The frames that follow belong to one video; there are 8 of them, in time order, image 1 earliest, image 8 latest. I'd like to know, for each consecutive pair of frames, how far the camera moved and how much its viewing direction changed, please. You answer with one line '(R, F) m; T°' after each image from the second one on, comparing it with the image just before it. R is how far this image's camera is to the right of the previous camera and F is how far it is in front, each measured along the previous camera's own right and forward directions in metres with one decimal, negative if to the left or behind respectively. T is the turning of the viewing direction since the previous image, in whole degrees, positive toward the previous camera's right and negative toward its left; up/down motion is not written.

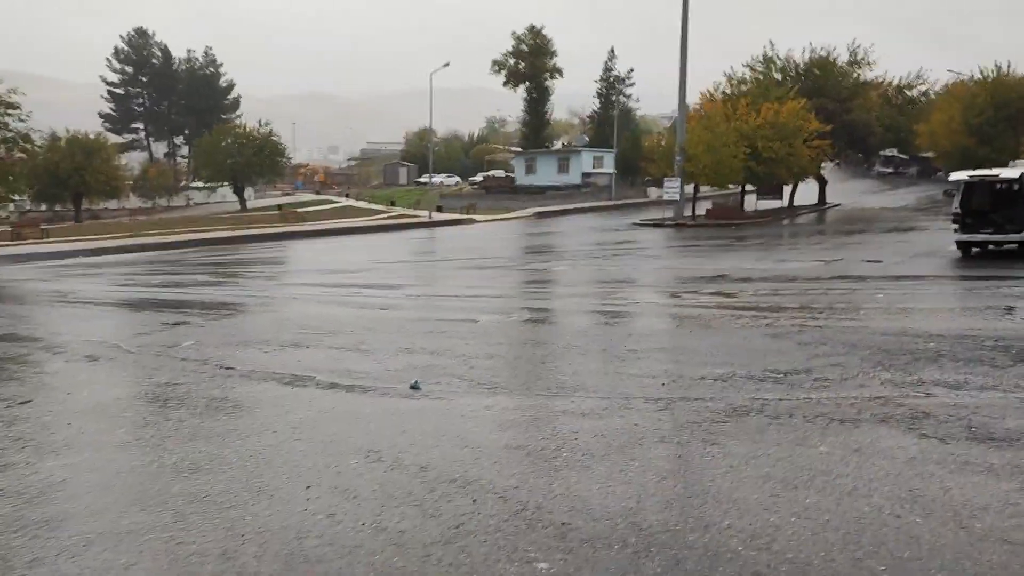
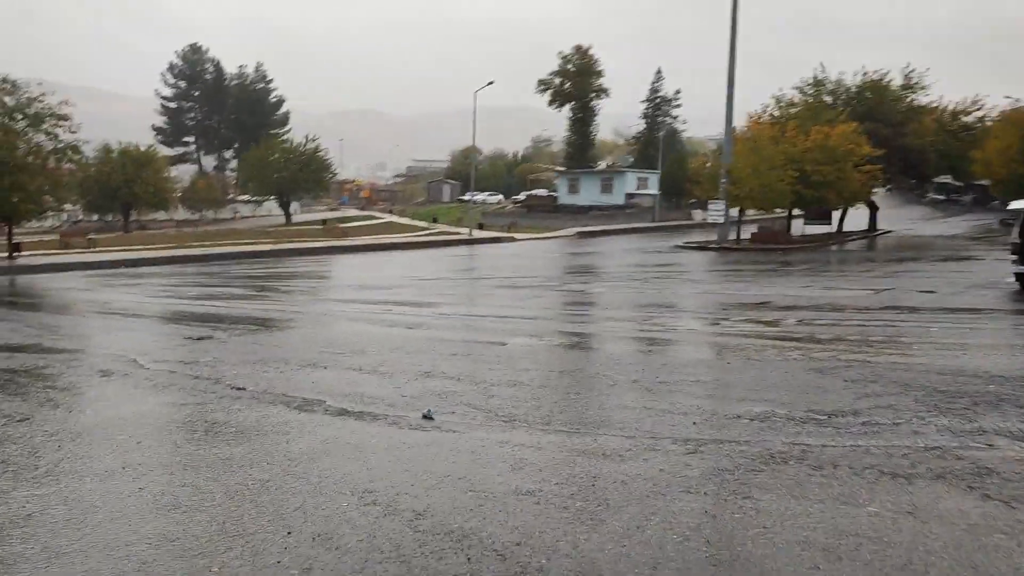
(+0.1, +0.5) m; -3°
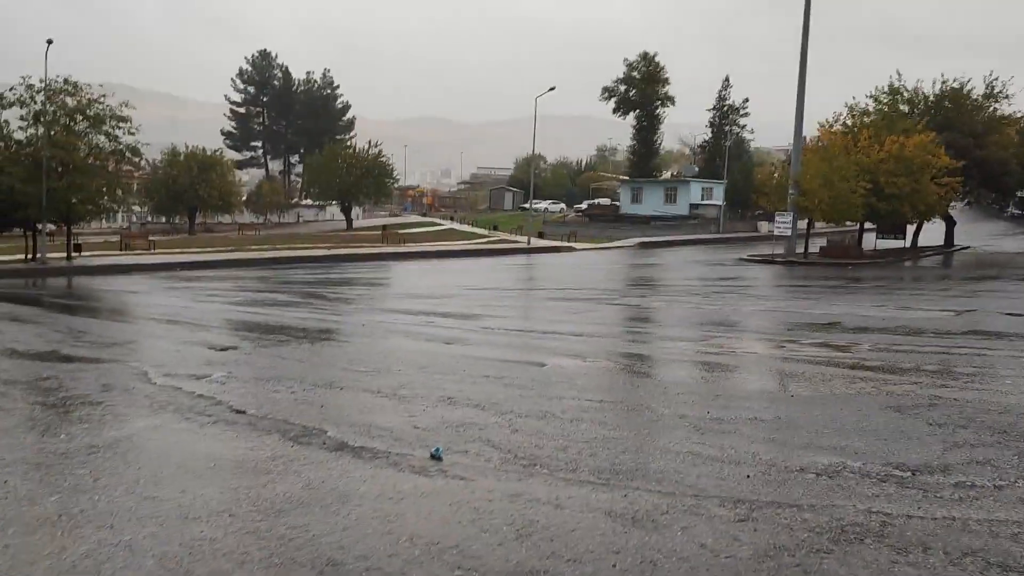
(+0.2, +0.9) m; -4°
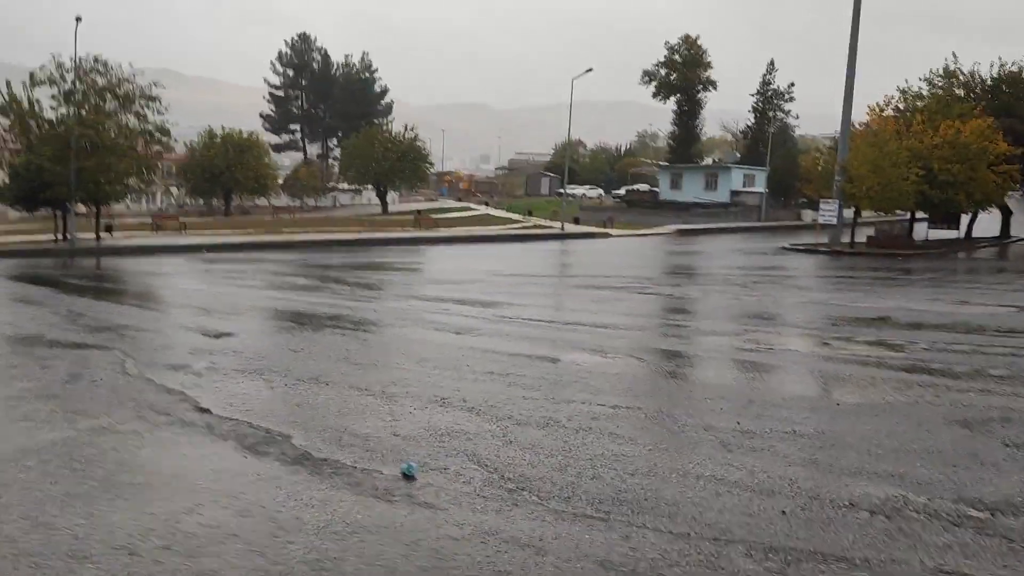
(+0.3, +1.0) m; -2°
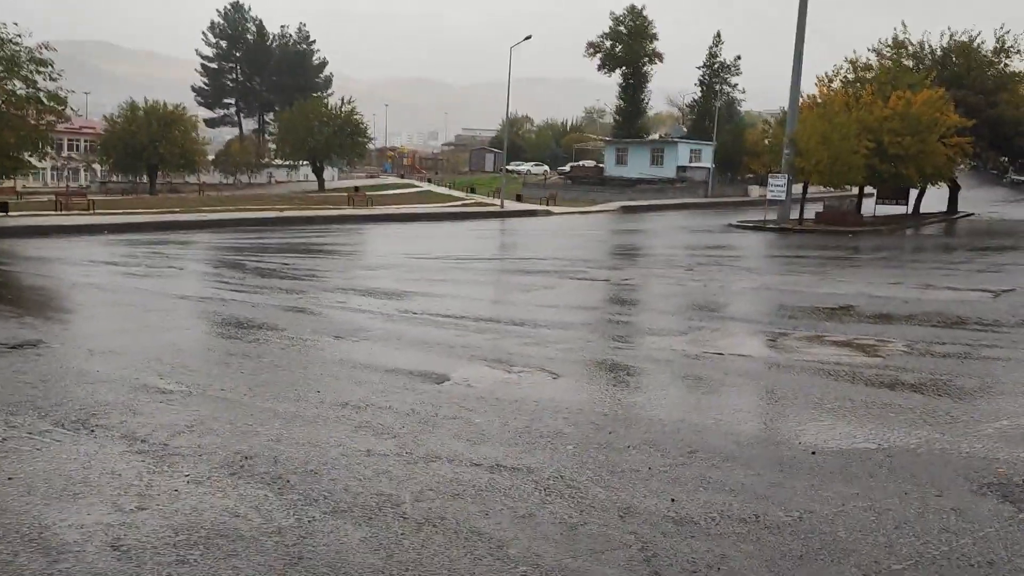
(+0.6, +2.2) m; +3°
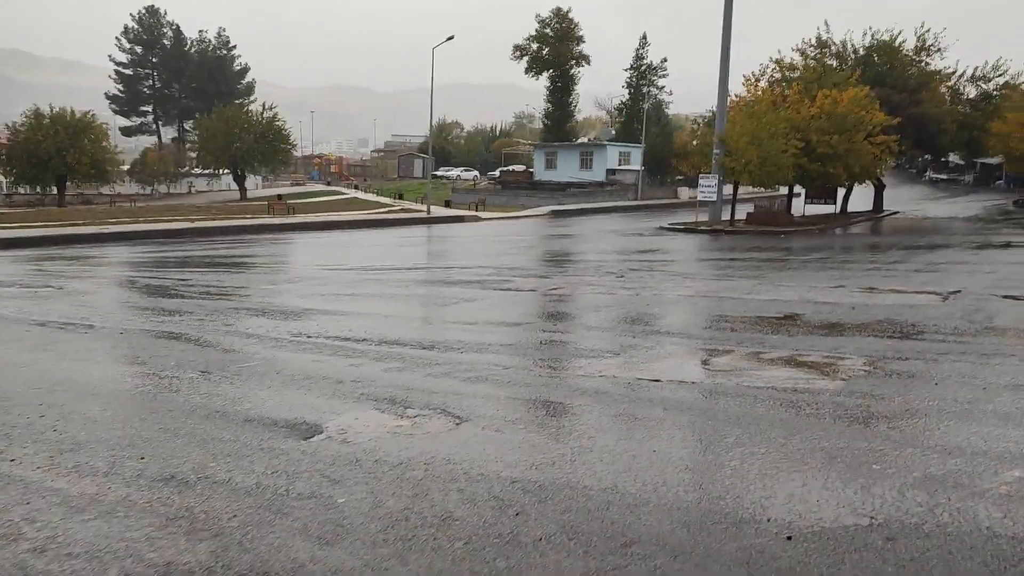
(+0.3, +1.4) m; +4°
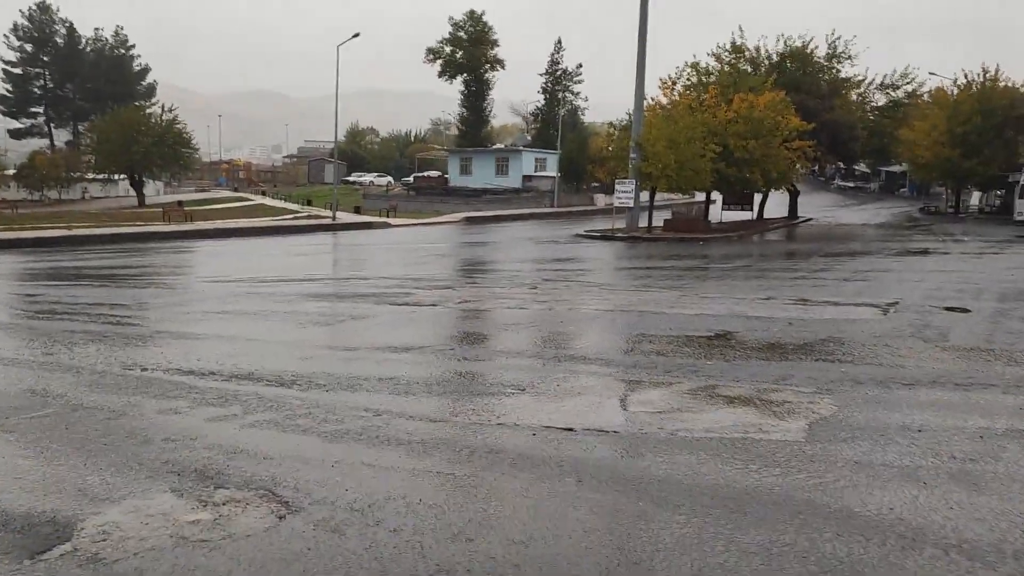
(+0.3, +1.7) m; +5°
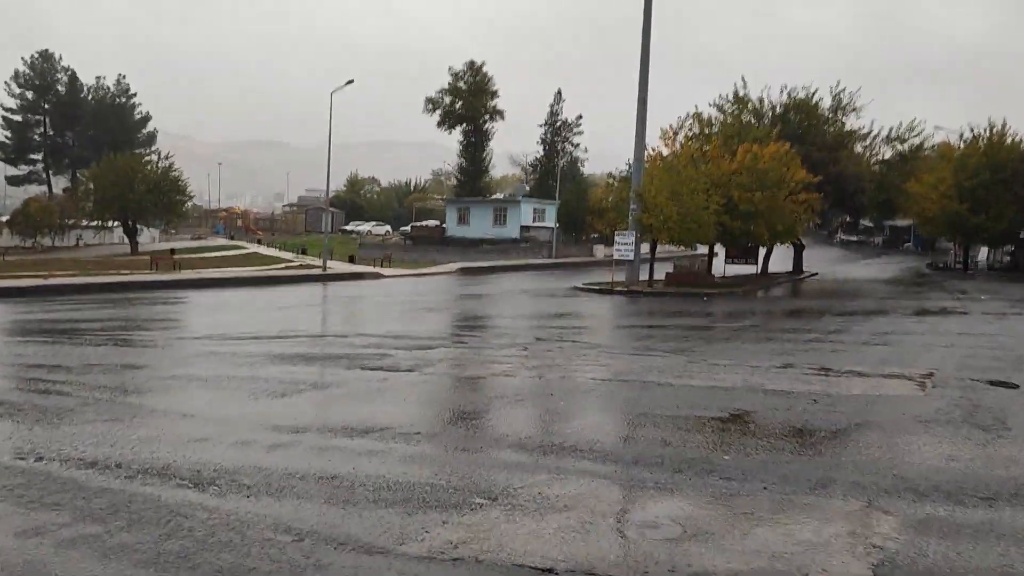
(+0.2, +1.4) m; 0°
